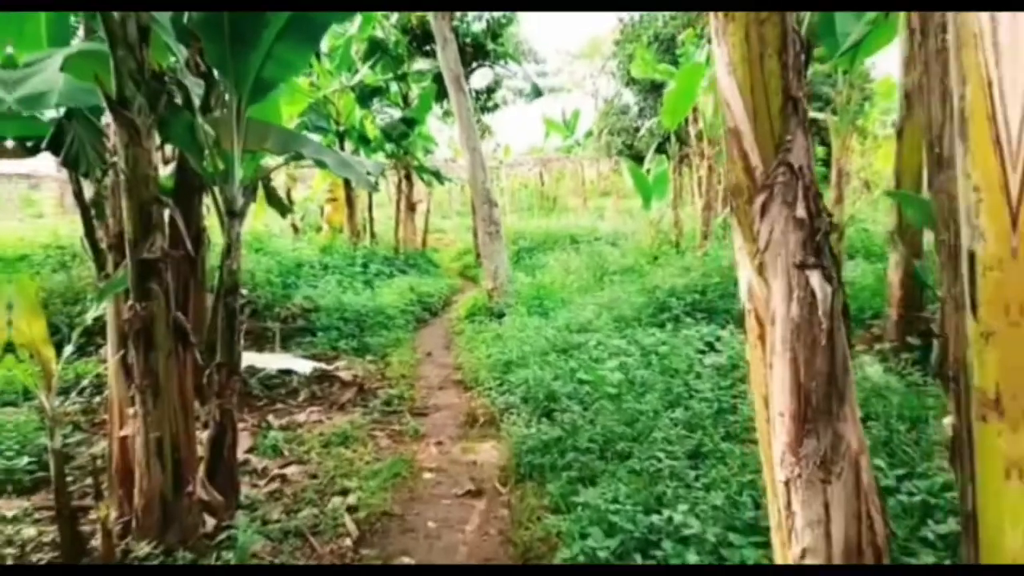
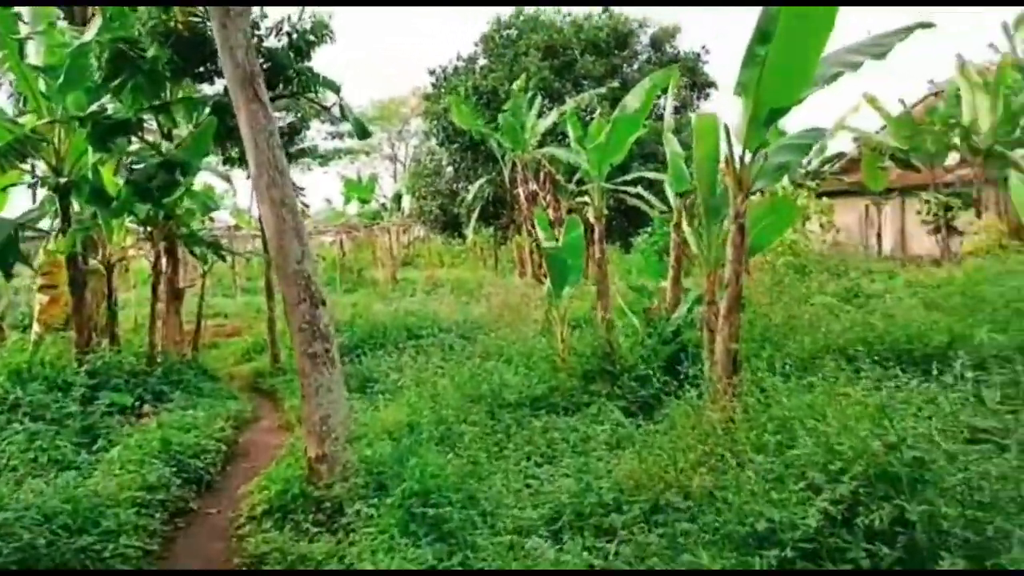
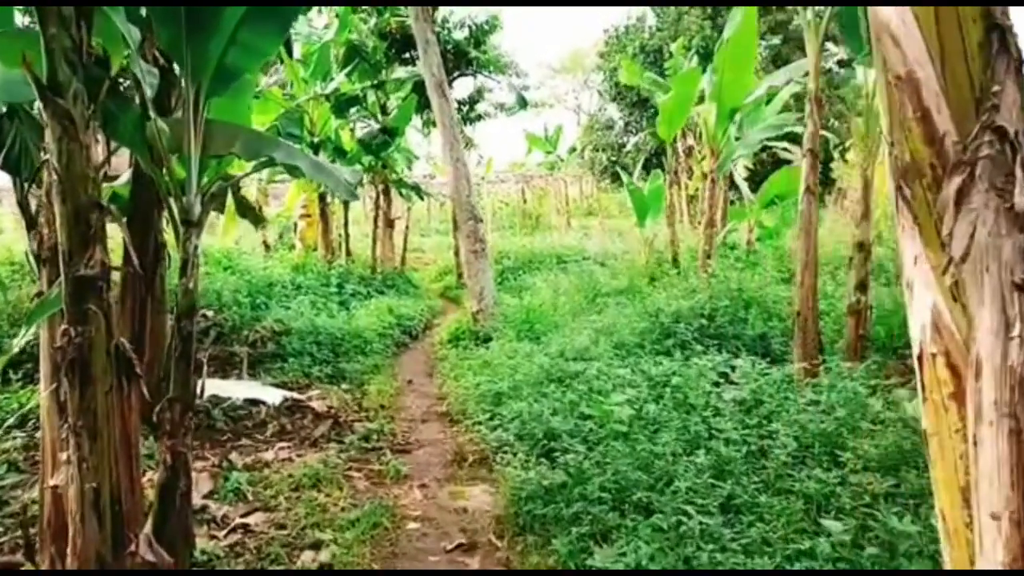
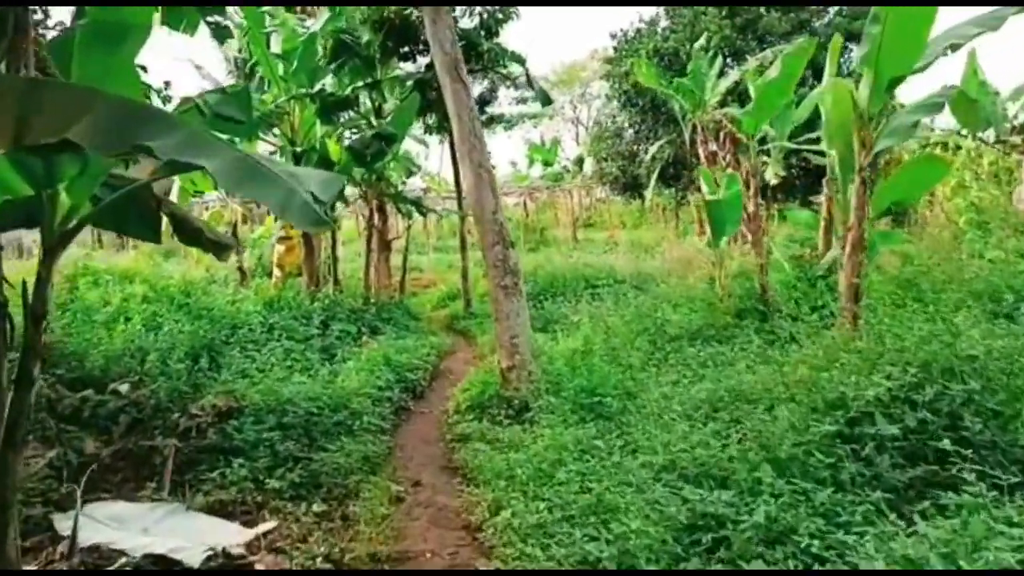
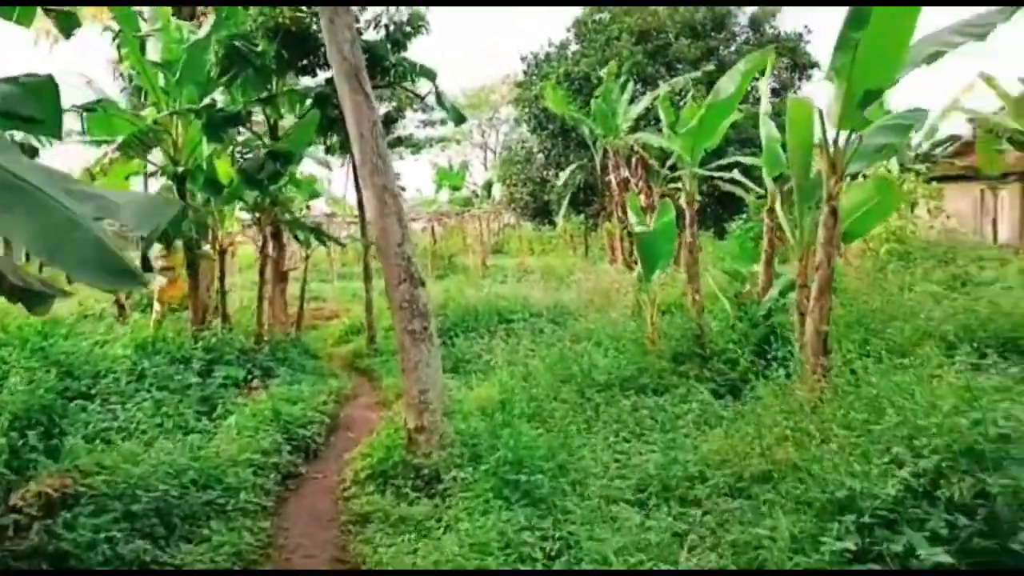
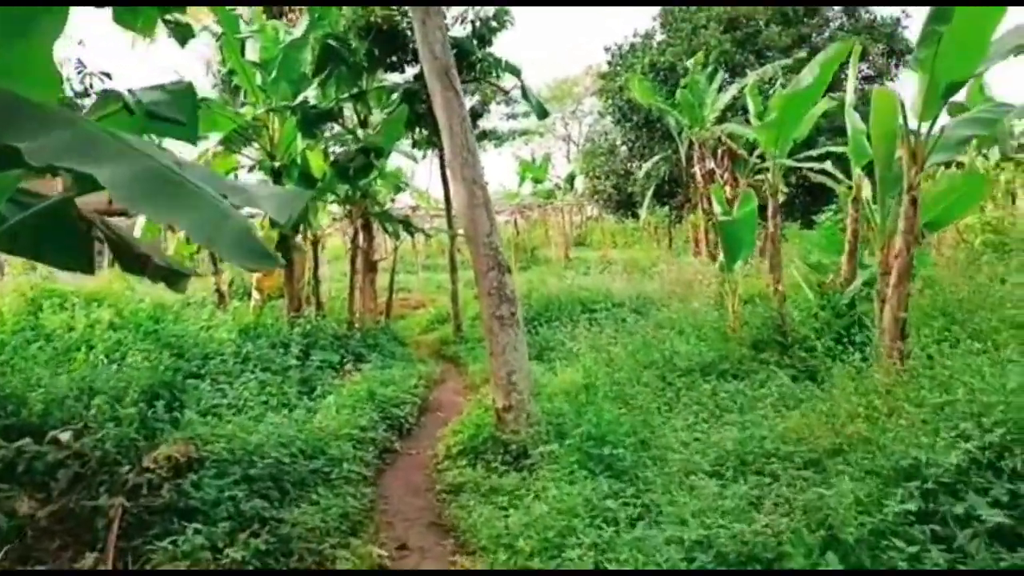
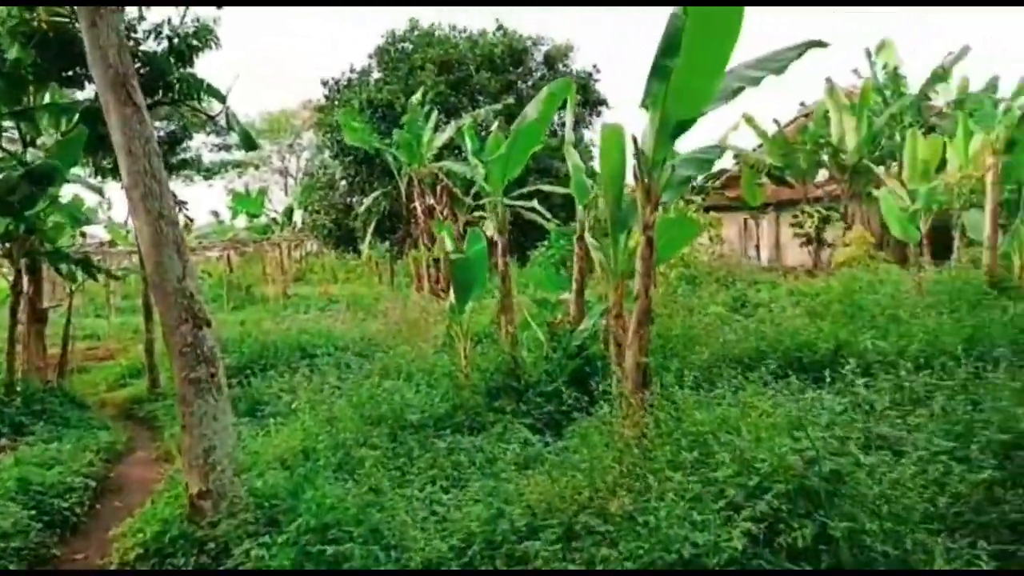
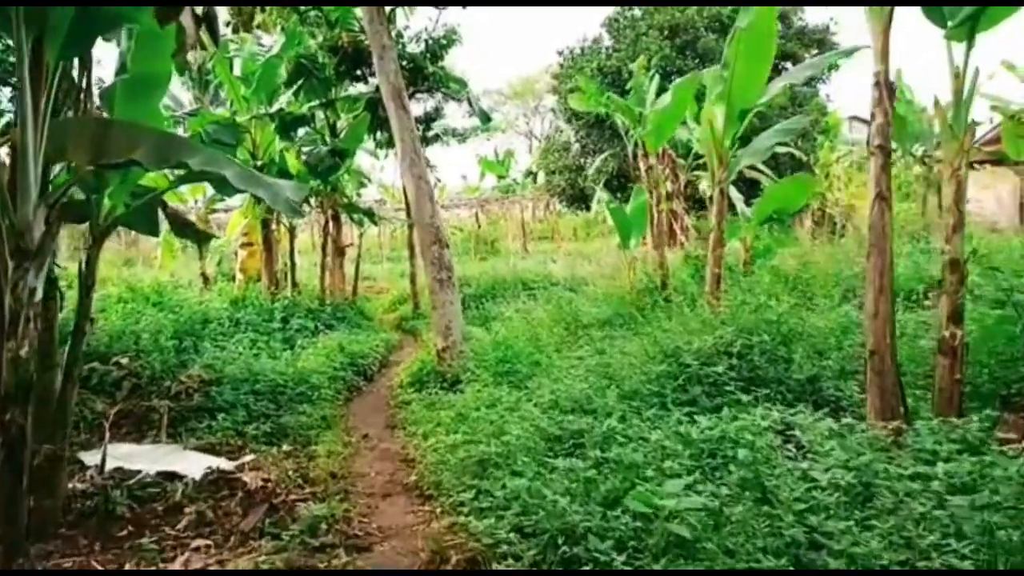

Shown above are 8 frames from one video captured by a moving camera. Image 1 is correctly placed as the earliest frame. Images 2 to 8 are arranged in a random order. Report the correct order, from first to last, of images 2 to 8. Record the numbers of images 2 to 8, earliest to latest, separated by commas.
3, 8, 4, 6, 5, 2, 7
